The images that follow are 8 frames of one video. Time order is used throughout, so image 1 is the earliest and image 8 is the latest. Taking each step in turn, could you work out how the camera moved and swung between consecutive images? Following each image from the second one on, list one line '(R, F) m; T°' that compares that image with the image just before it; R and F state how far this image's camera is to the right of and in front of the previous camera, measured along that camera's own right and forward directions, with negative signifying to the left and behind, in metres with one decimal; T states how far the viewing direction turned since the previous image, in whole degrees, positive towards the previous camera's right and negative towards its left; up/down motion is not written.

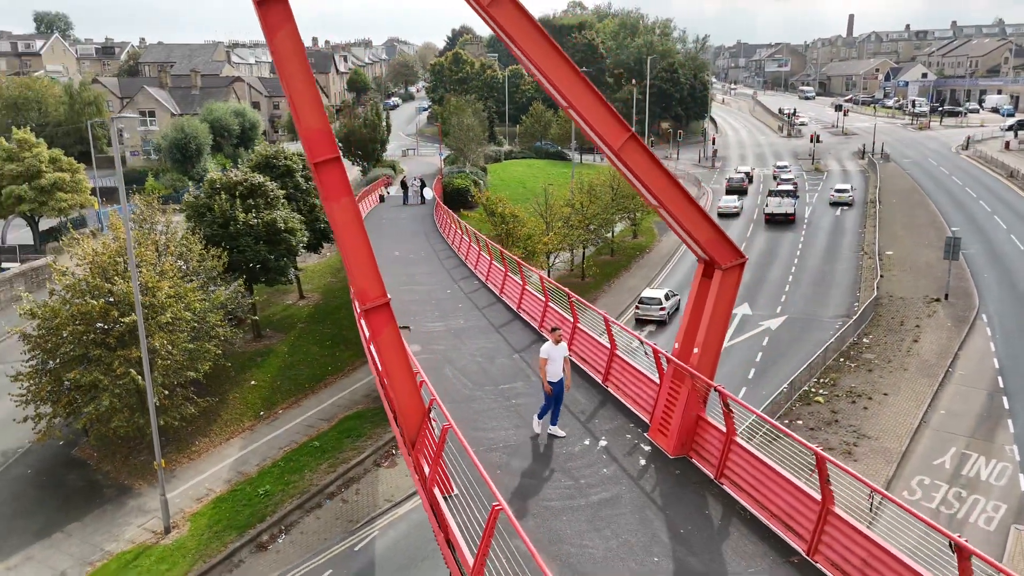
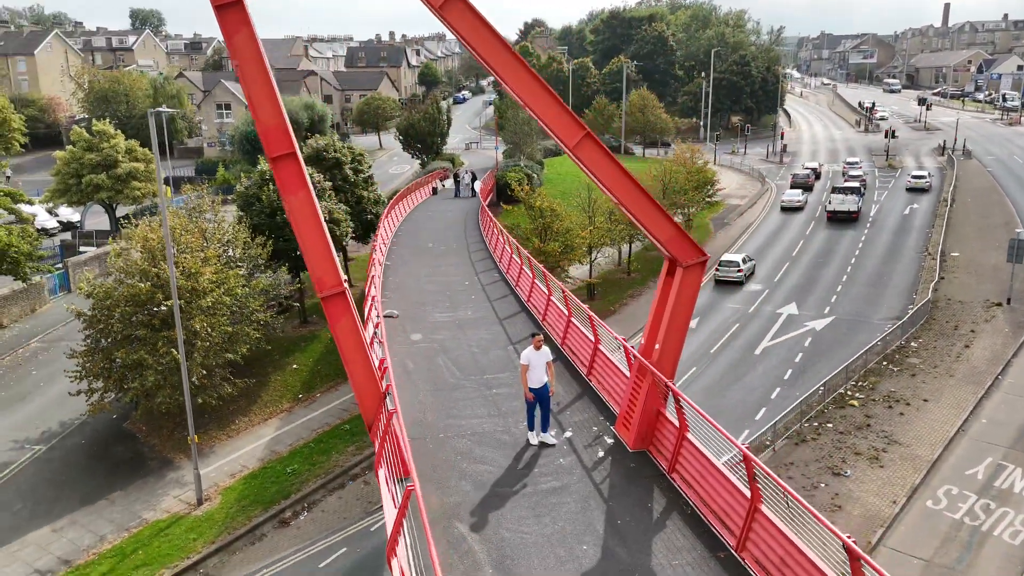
(+1.3, -0.2) m; -5°
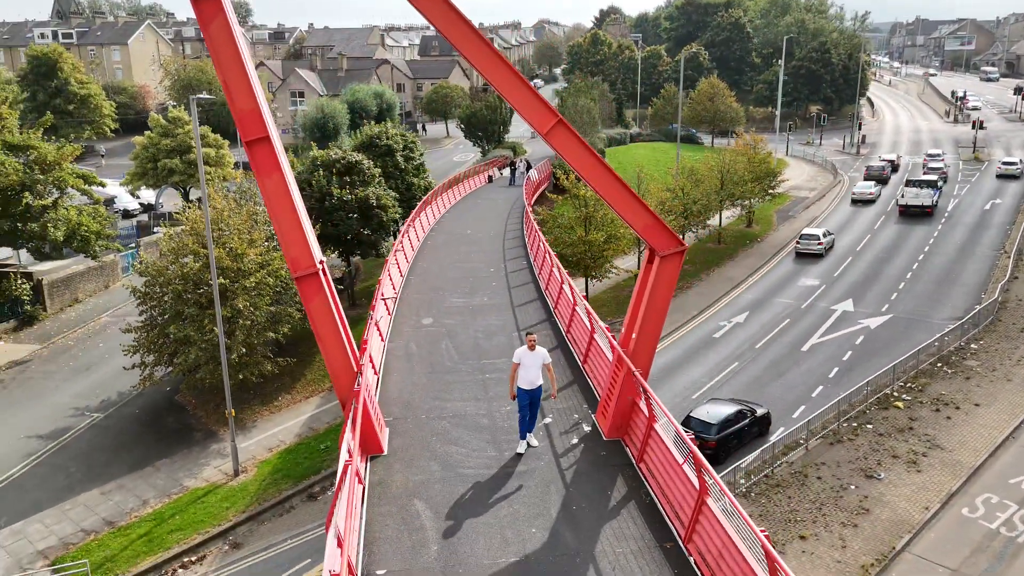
(+1.2, -0.1) m; -6°
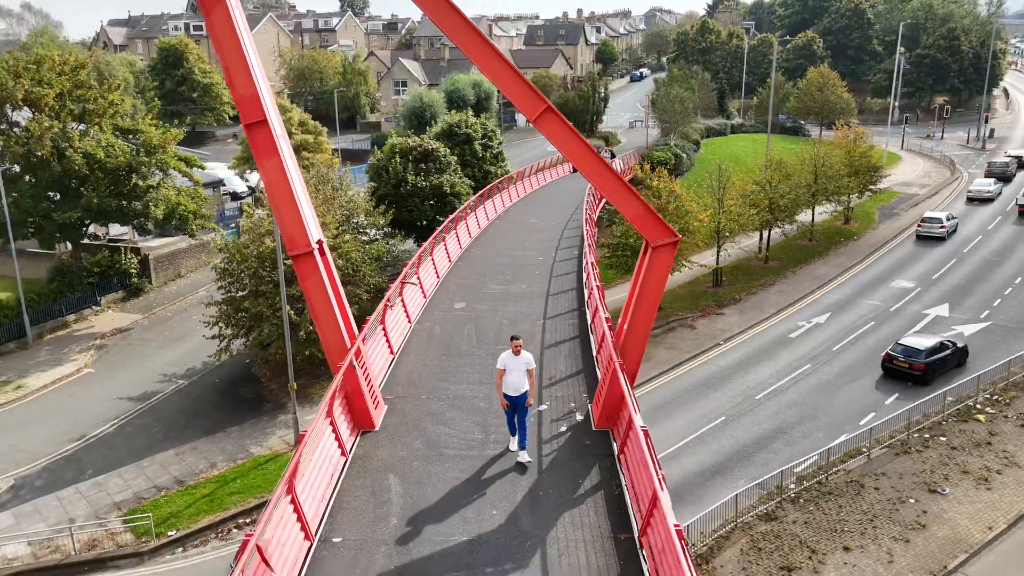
(+1.4, 0.0) m; -8°
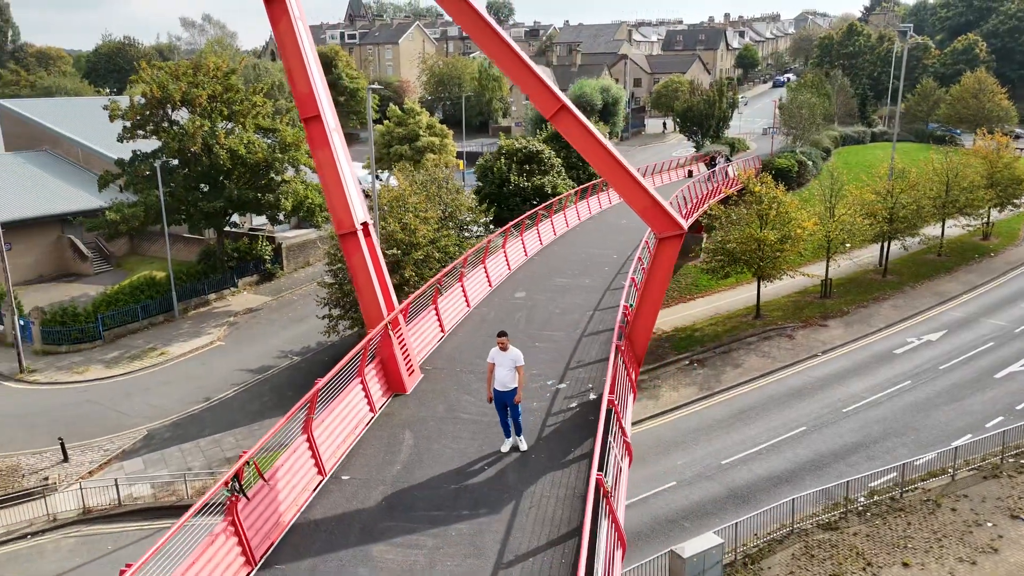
(+1.6, -0.8) m; -10°
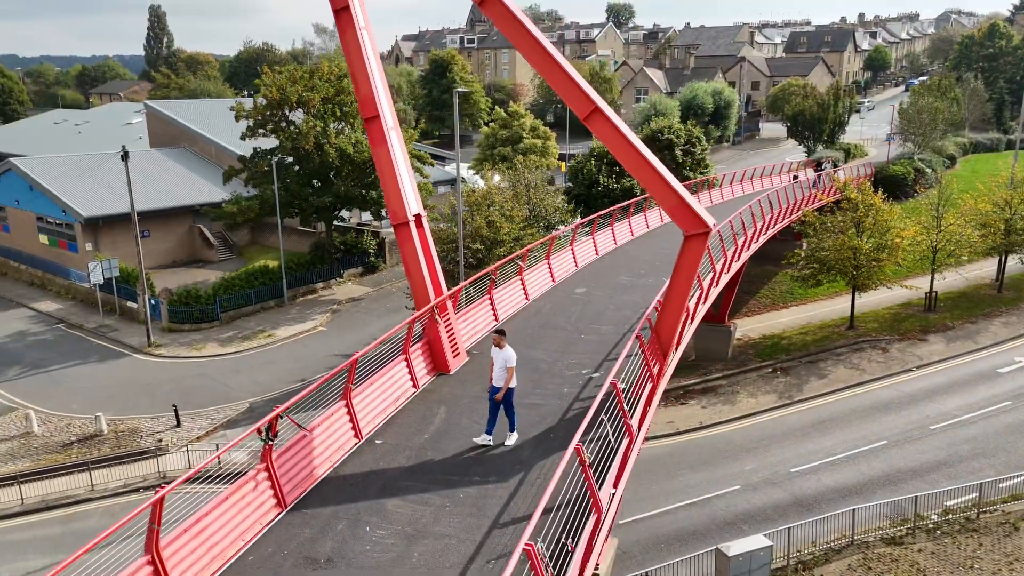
(+1.1, -0.6) m; -8°
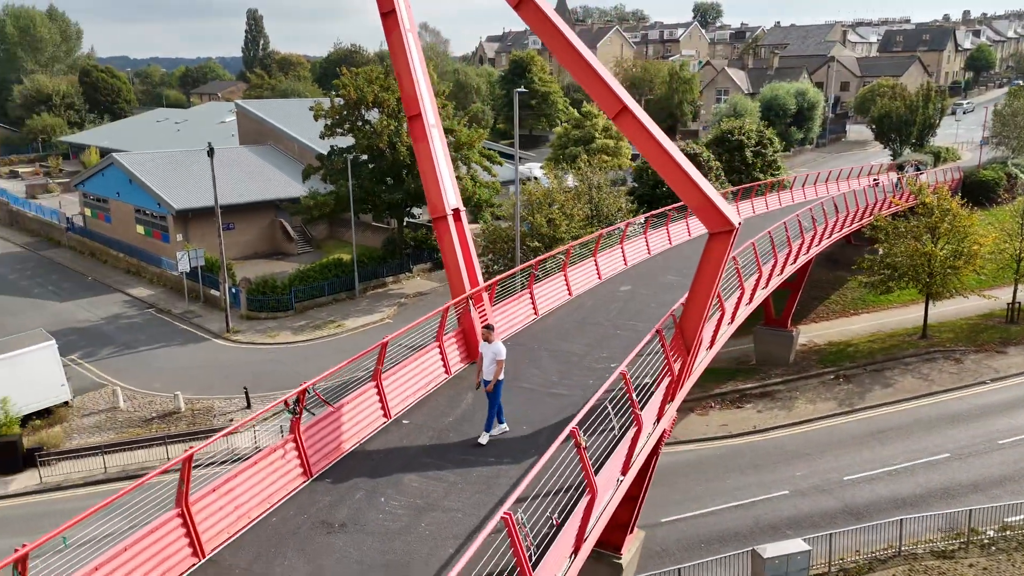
(+0.7, -0.4) m; -6°
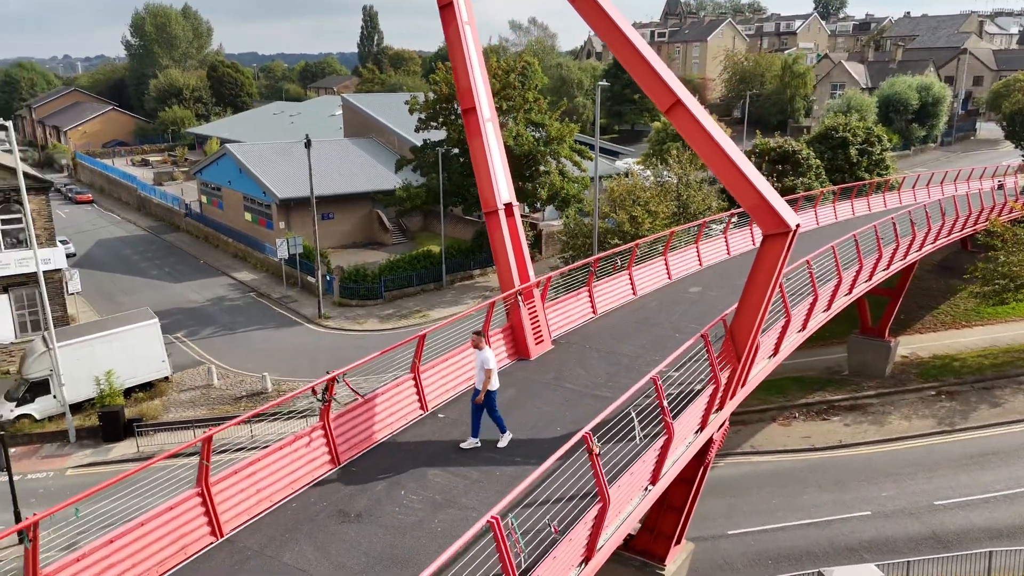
(+0.8, +0.3) m; -8°
